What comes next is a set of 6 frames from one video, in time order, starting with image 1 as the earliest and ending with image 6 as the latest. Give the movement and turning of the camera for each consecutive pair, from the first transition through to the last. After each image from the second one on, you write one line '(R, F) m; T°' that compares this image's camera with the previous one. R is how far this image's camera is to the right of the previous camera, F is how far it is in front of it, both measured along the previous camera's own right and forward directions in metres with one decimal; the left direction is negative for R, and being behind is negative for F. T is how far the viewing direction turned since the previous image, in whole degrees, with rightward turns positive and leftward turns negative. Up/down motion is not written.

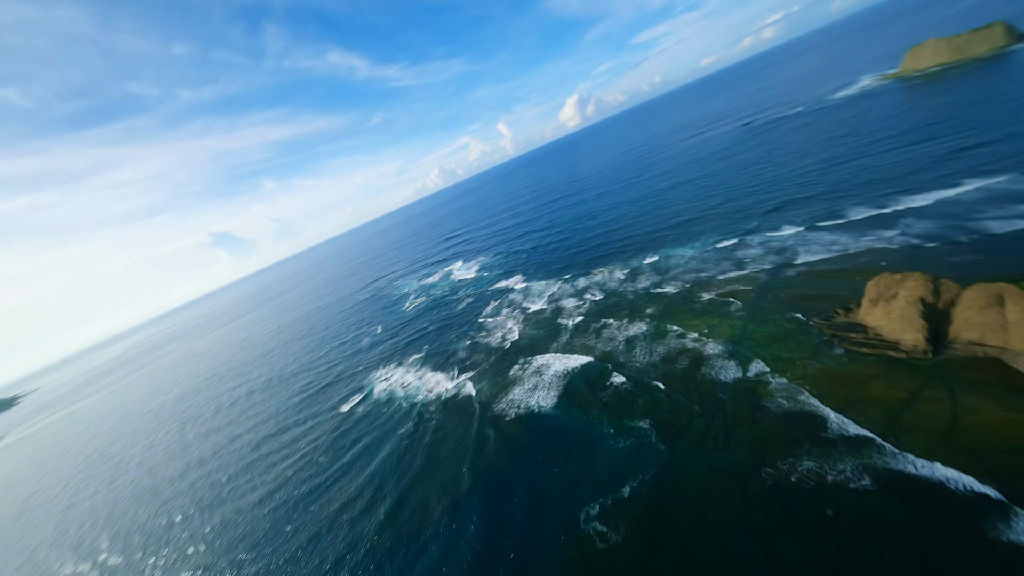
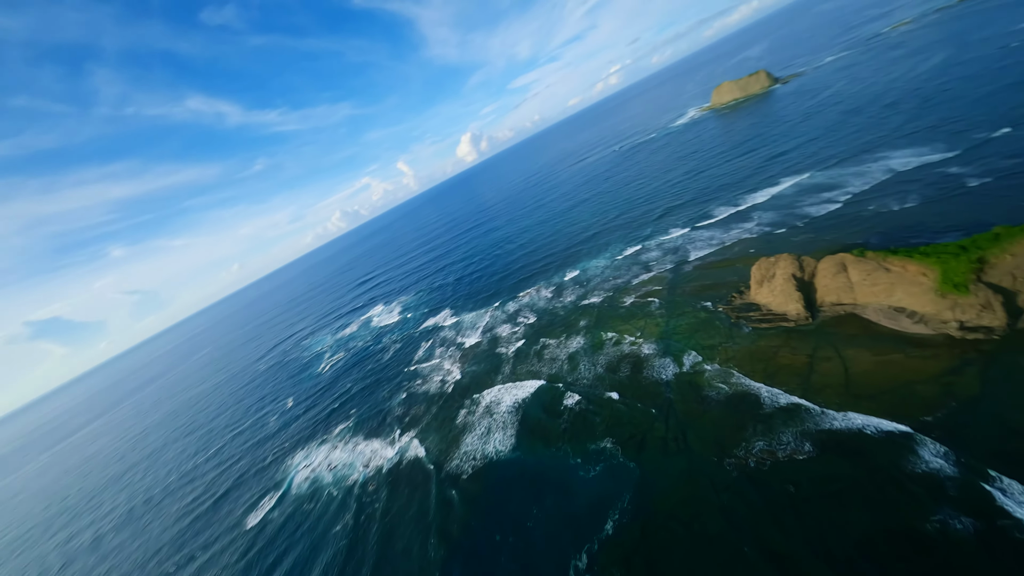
(-0.2, +1.7) m; +14°
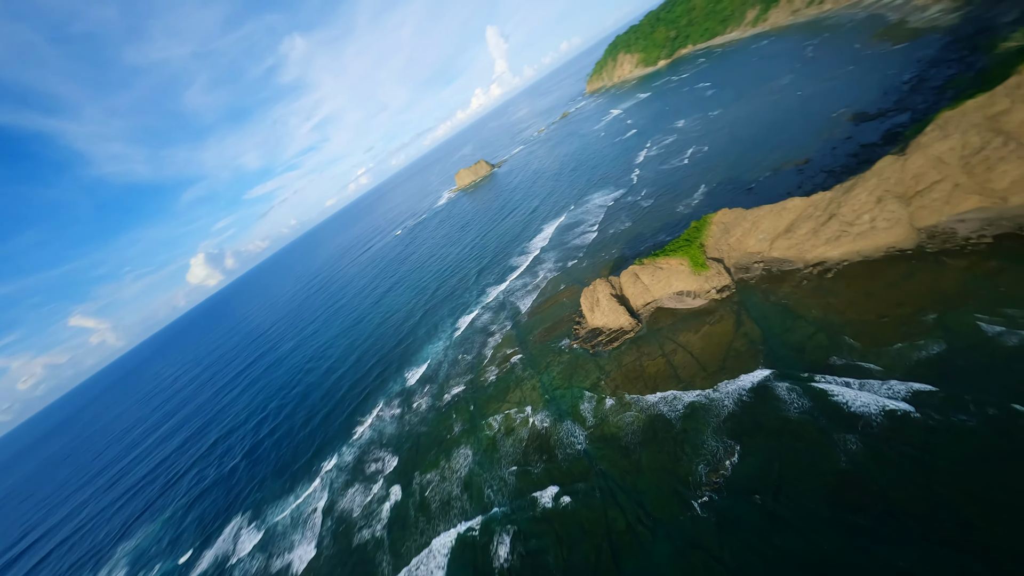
(-0.2, +5.5) m; +35°
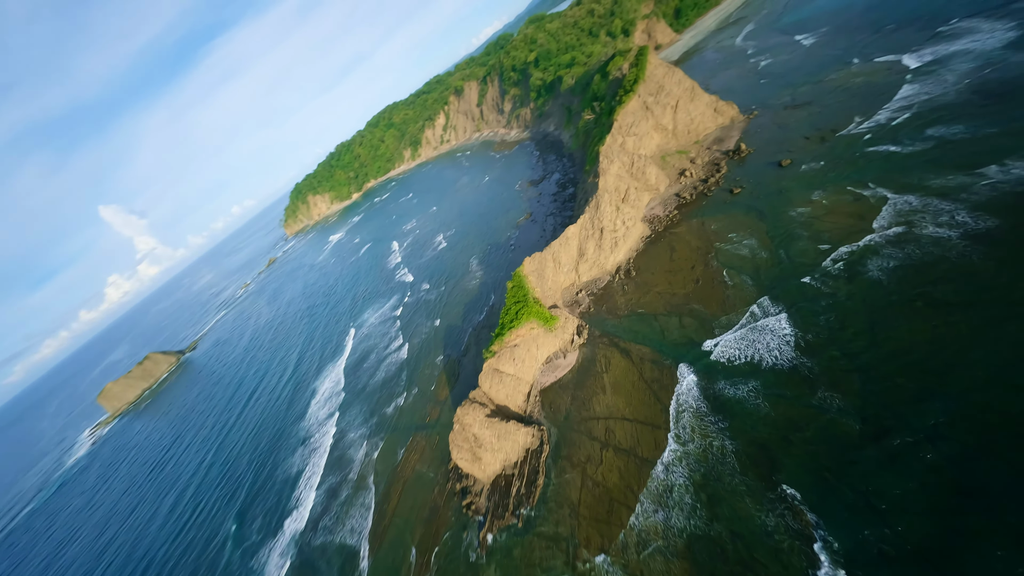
(+0.3, +9.4) m; +43°
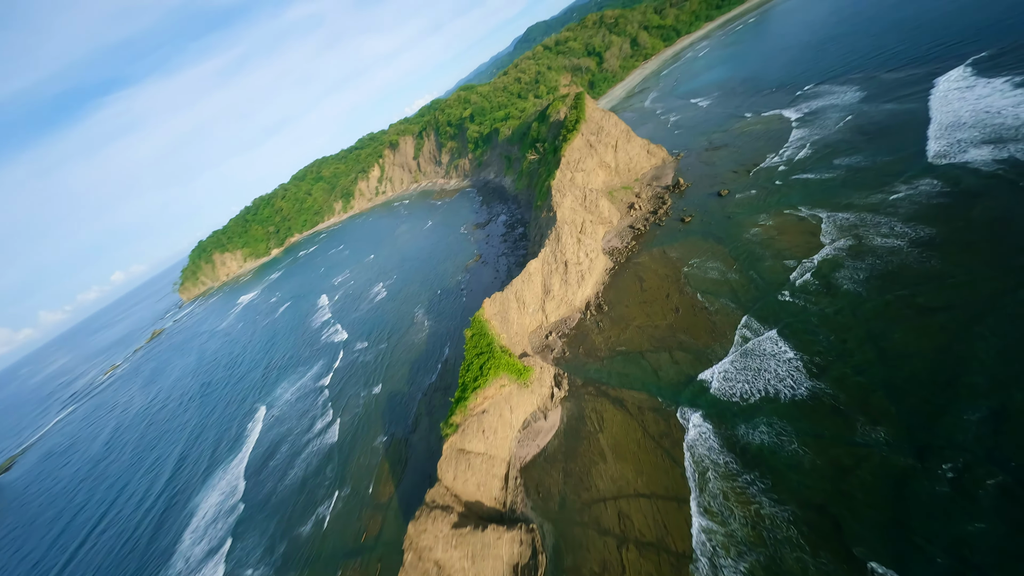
(-0.8, +3.6) m; +11°
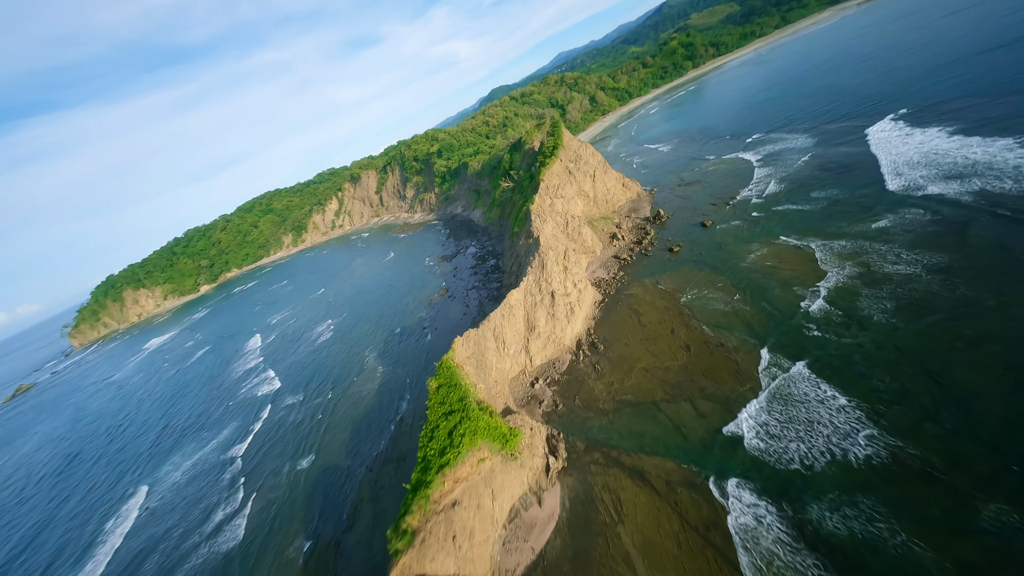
(-0.7, +3.7) m; +7°
